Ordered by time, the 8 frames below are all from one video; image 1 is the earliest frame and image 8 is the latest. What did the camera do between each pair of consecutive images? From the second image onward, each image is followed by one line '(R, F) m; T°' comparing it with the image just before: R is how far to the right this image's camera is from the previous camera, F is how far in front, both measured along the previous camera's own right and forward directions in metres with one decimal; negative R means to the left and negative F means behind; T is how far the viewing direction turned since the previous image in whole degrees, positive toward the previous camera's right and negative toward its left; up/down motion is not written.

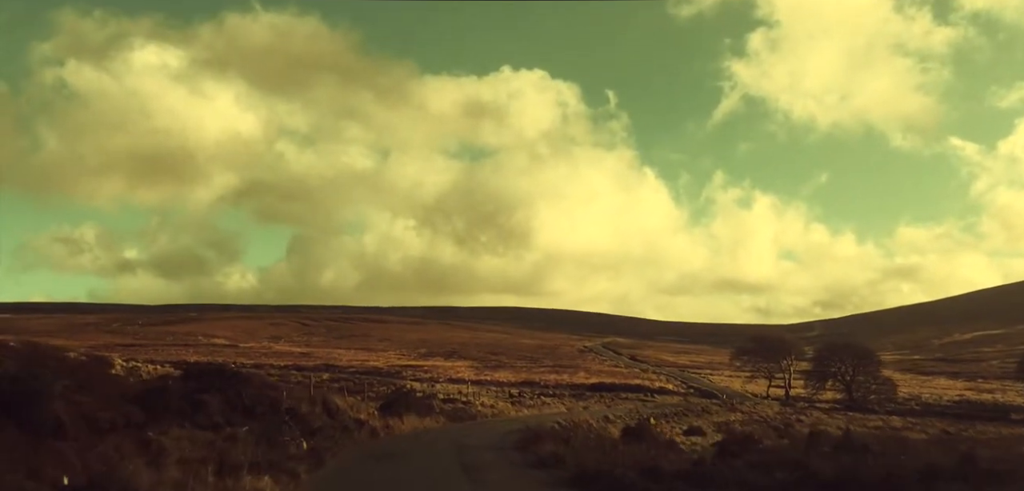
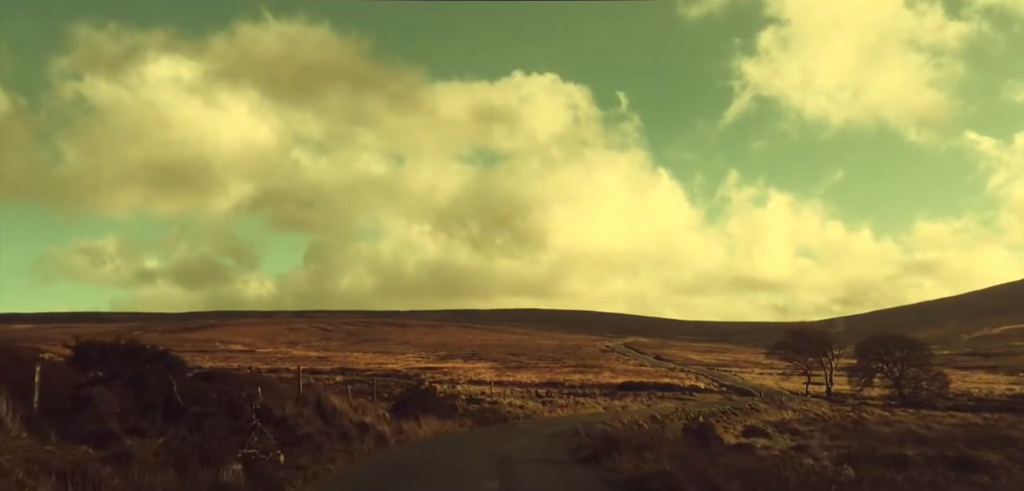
(-0.6, +4.5) m; -1°
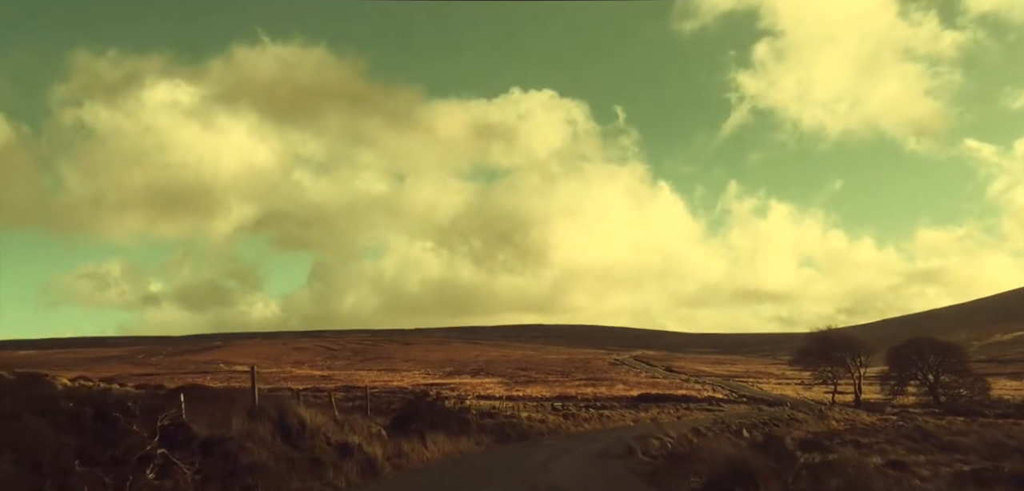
(-0.6, +3.9) m; 0°
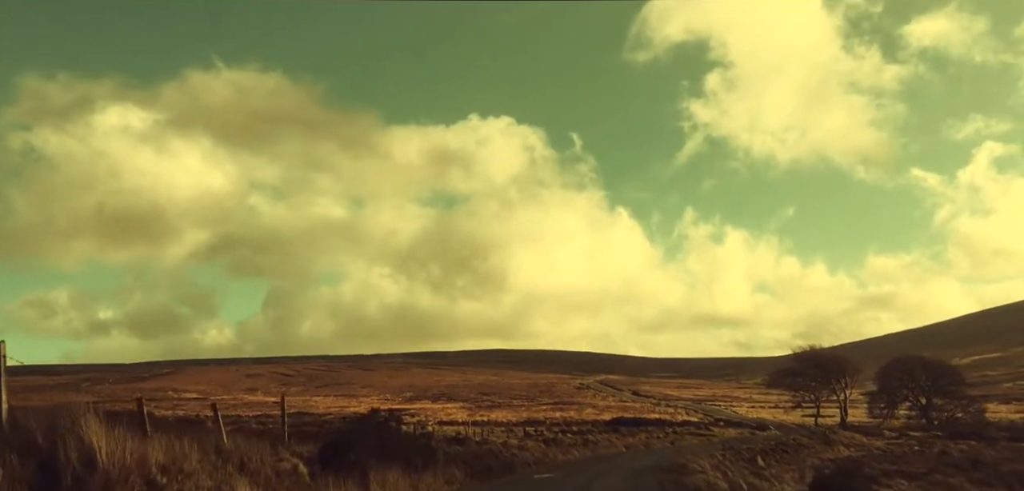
(-0.6, +5.1) m; +3°
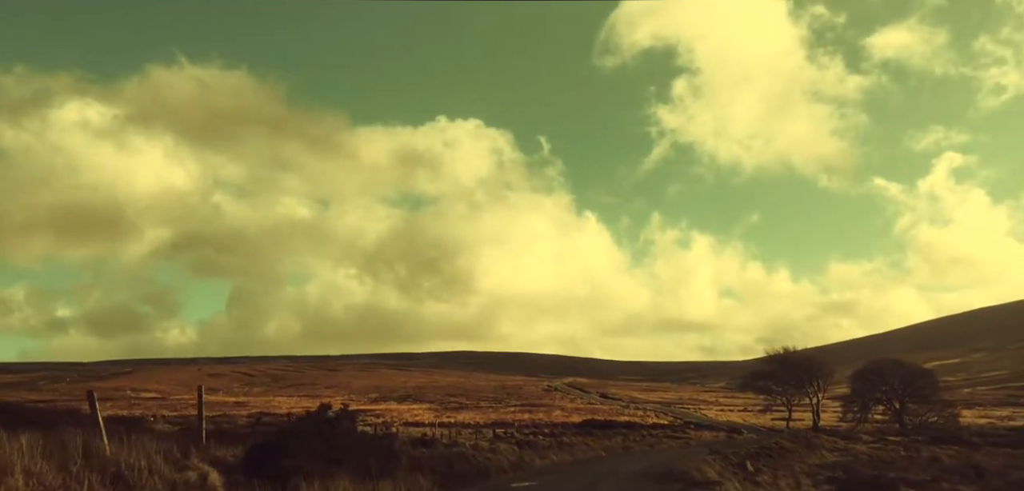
(-0.3, +1.8) m; +2°
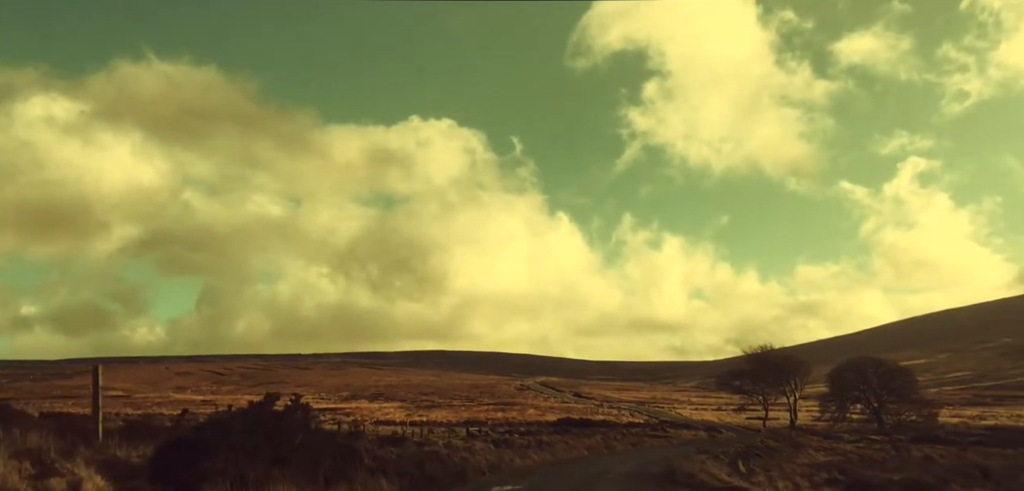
(-0.2, +1.6) m; +2°
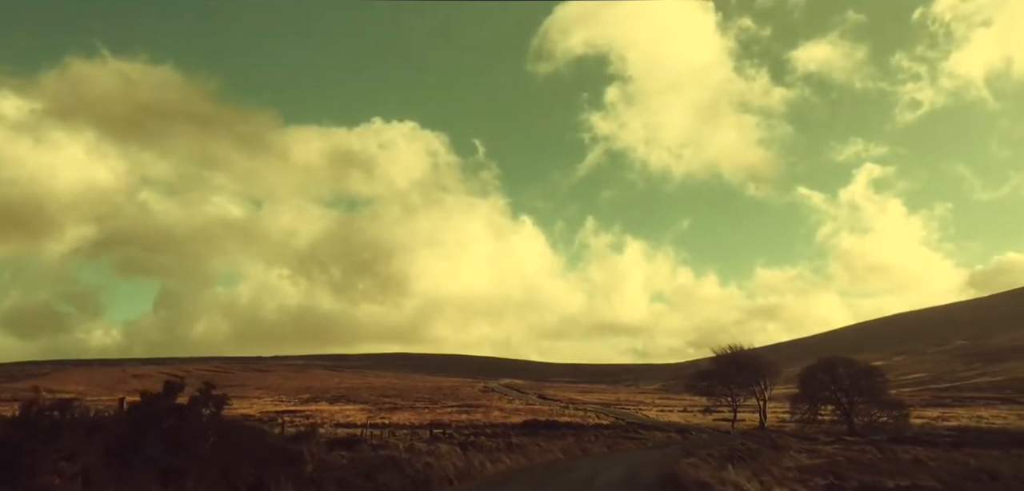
(-0.3, +1.9) m; +2°
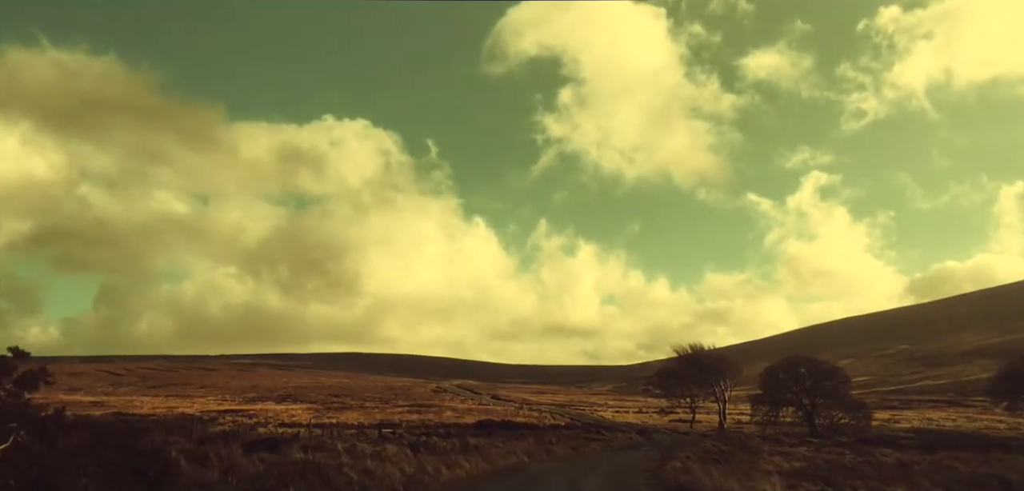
(-0.3, +2.5) m; +3°
